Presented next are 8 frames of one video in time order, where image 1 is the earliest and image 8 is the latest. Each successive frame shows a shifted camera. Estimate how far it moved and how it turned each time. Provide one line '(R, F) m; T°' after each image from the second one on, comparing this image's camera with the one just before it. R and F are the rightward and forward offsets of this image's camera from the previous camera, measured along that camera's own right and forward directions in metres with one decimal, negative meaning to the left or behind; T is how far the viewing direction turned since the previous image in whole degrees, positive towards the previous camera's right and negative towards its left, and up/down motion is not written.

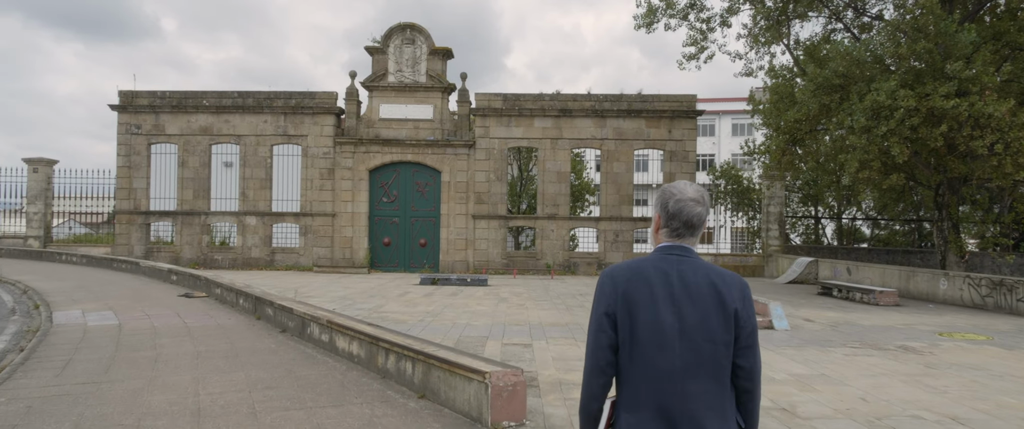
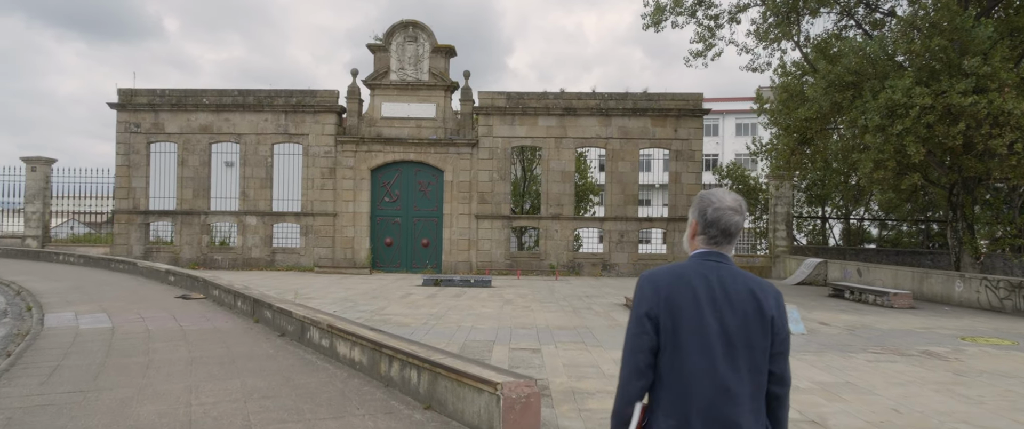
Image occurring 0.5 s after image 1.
(-0.1, +0.3) m; 0°
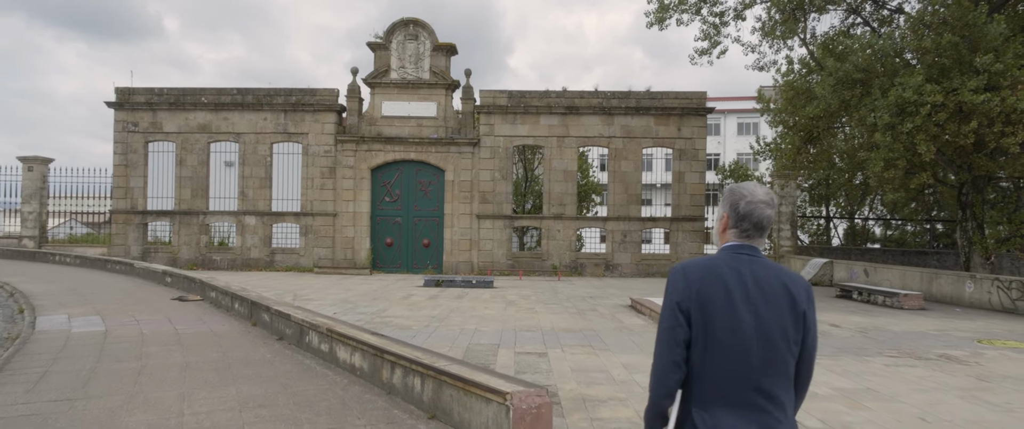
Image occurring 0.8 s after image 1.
(-0.1, +0.2) m; 0°
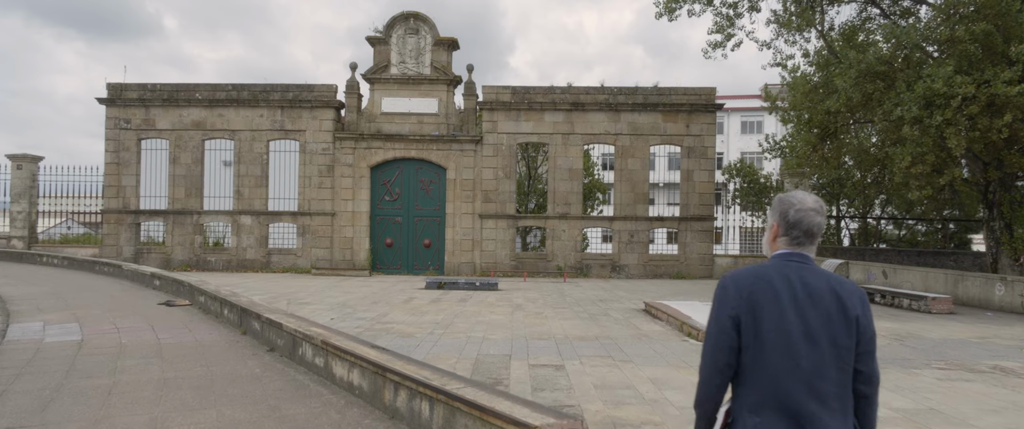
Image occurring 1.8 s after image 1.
(-0.1, +0.7) m; 0°
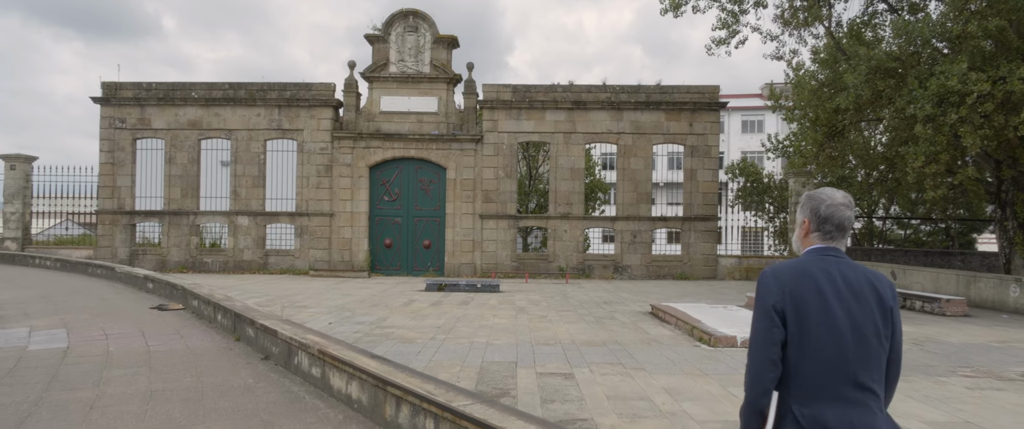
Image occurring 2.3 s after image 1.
(-0.1, +0.3) m; 0°
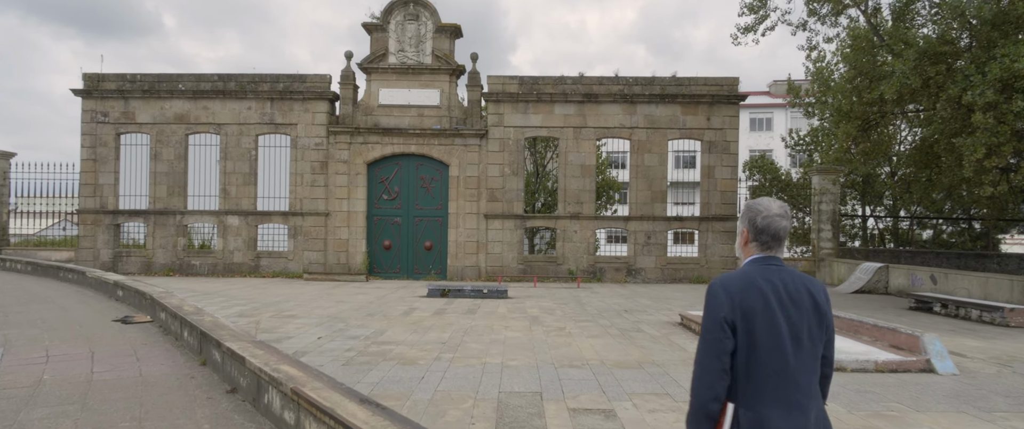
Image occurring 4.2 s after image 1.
(-0.2, +1.3) m; 0°
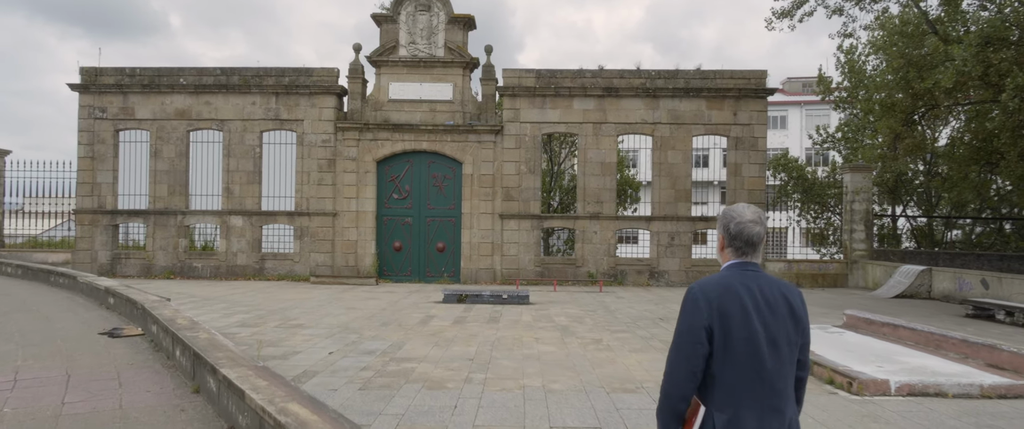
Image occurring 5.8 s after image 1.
(-0.3, +1.0) m; 0°
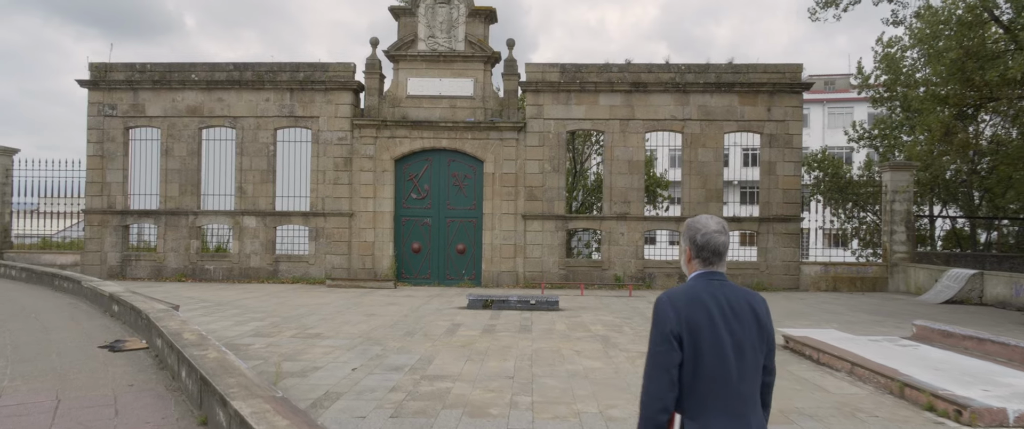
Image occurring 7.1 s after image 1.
(-0.3, +0.8) m; -1°
